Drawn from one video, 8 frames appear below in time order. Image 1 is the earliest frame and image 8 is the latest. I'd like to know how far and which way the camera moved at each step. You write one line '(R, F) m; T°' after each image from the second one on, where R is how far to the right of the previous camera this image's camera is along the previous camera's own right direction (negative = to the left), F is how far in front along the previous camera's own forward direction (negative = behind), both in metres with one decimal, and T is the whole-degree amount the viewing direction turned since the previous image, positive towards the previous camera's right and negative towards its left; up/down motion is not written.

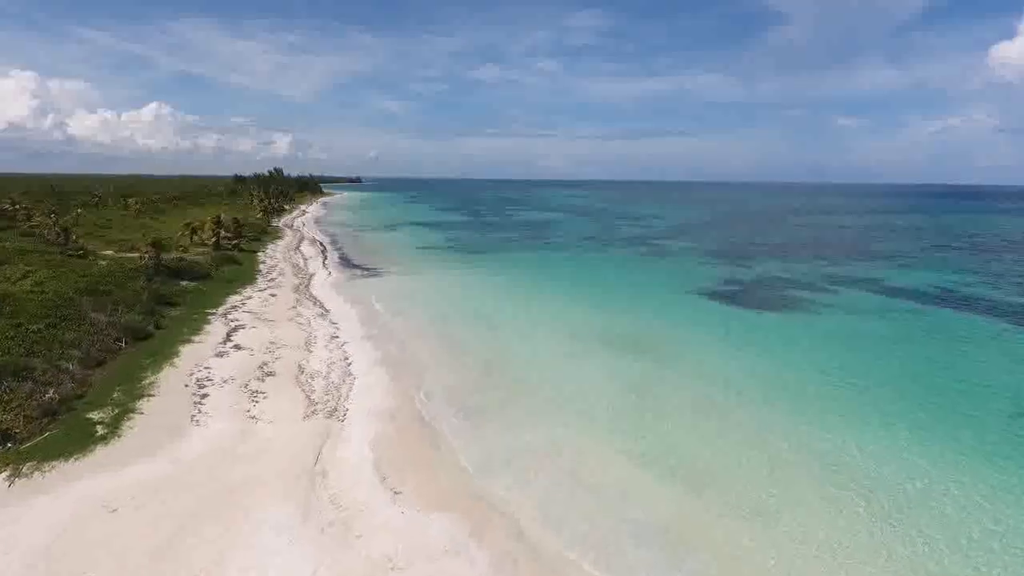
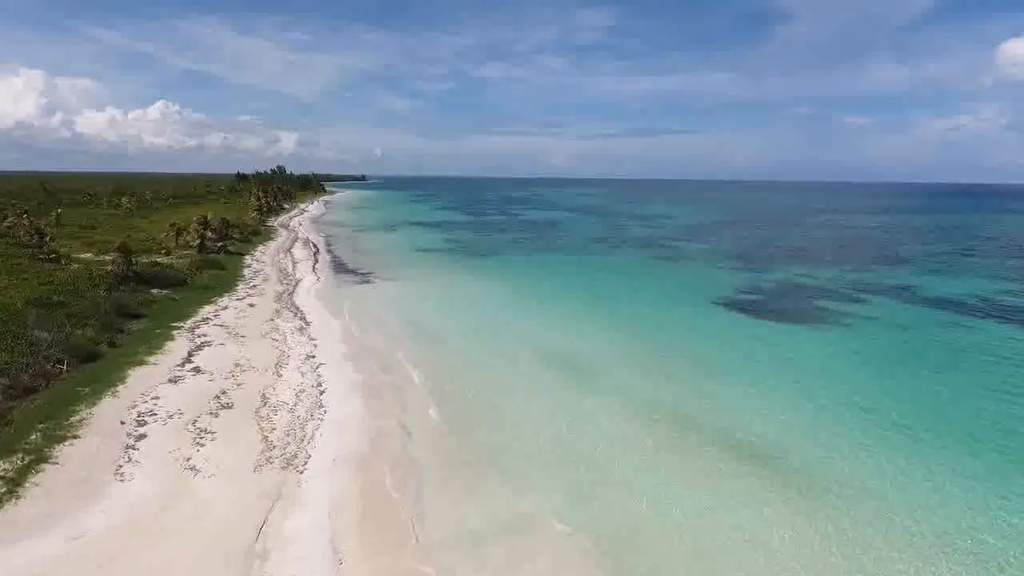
(+0.2, +2.5) m; -1°
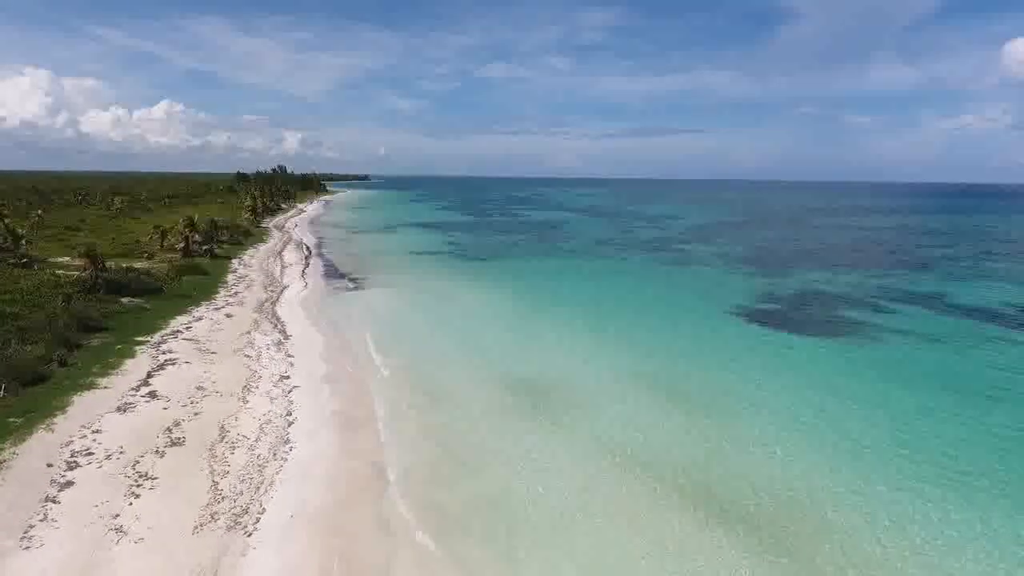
(+0.2, +1.9) m; 0°
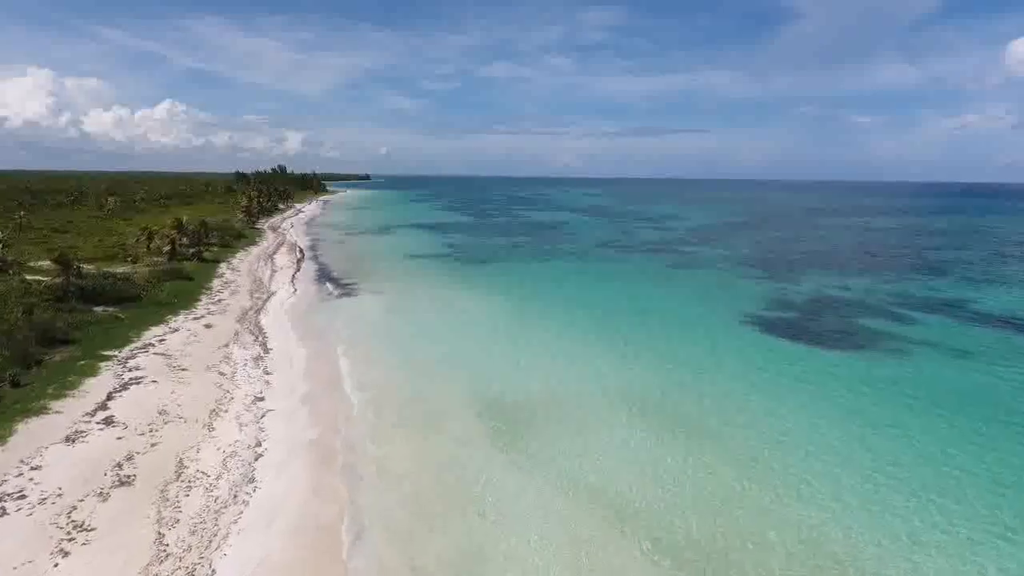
(+0.1, +1.5) m; 0°
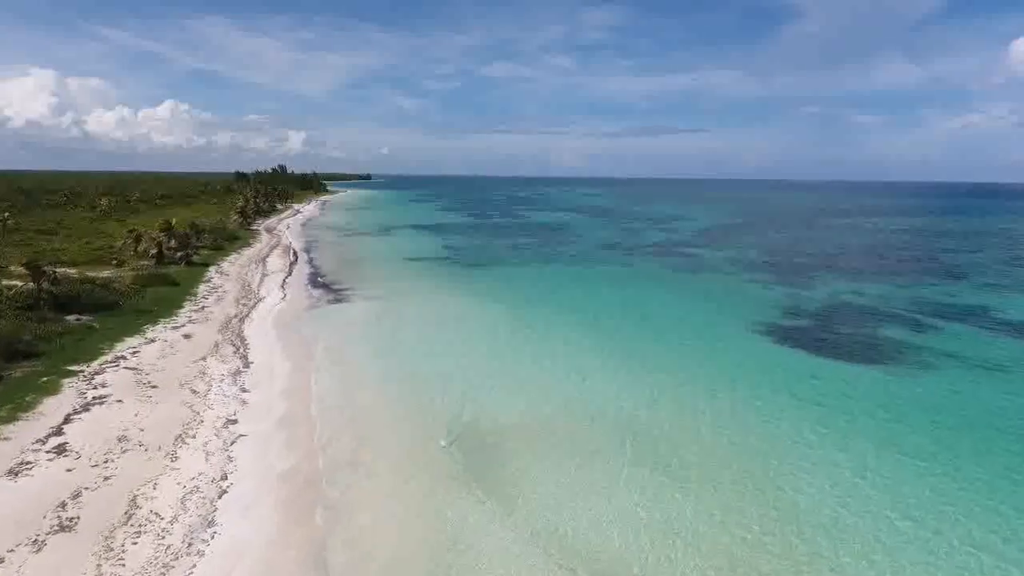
(+0.1, +1.3) m; 0°
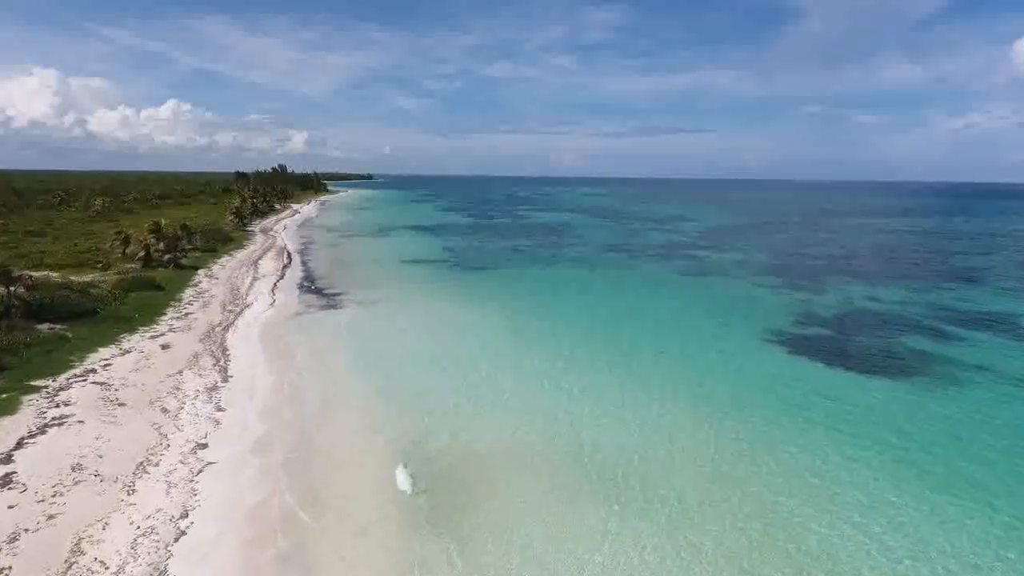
(+0.1, +1.3) m; 0°
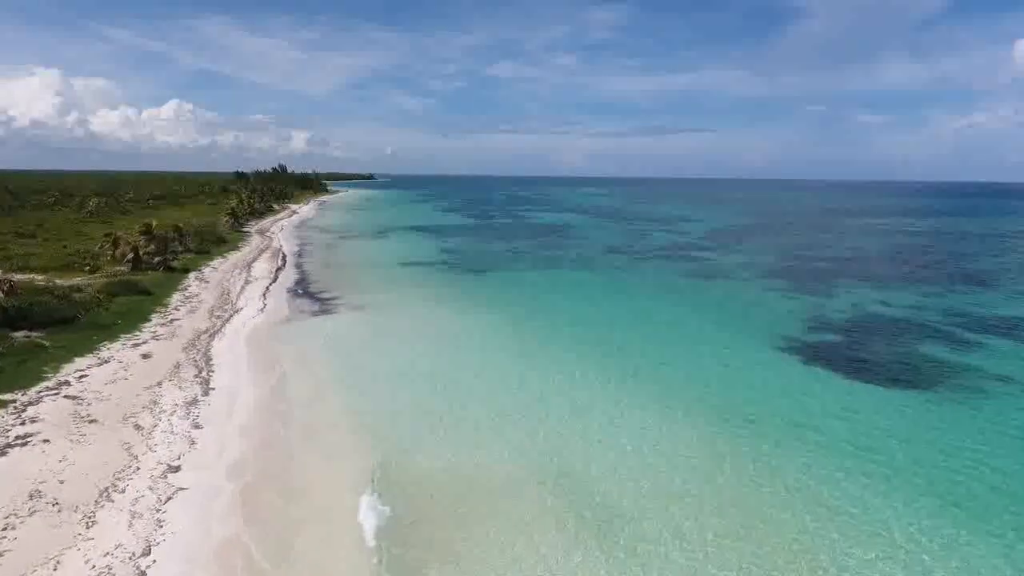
(+0.1, +0.9) m; 0°
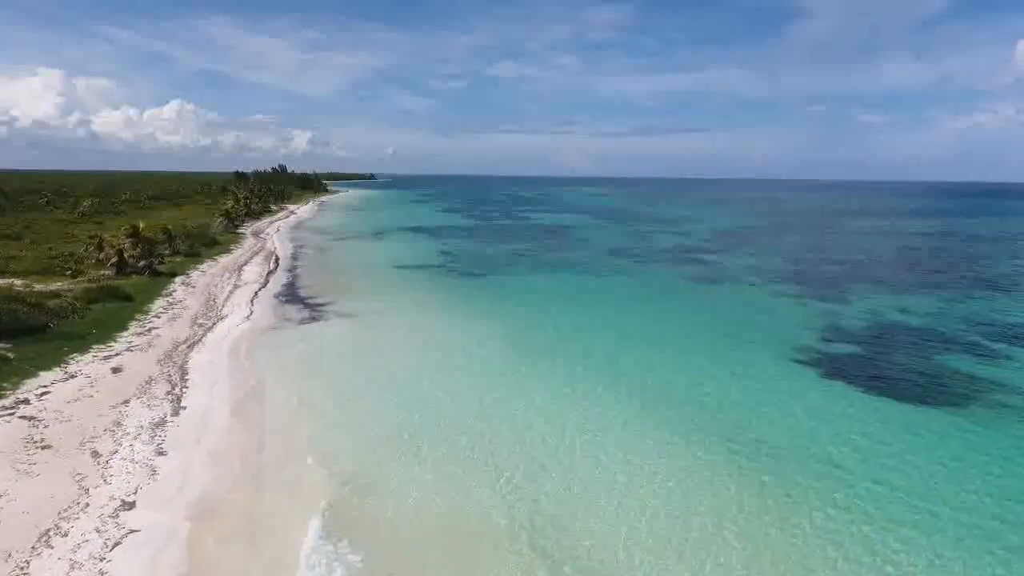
(+0.1, +1.2) m; 0°
